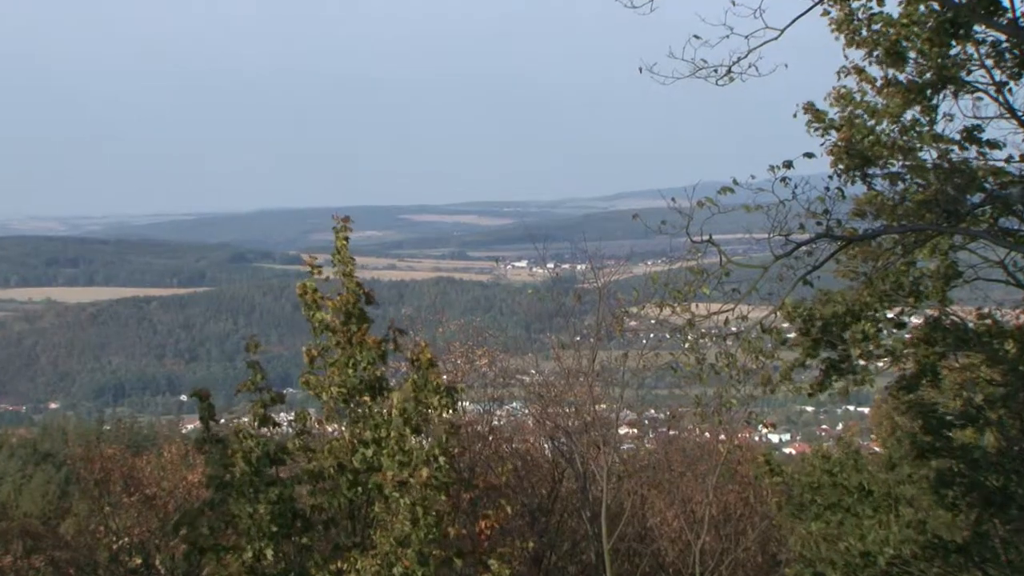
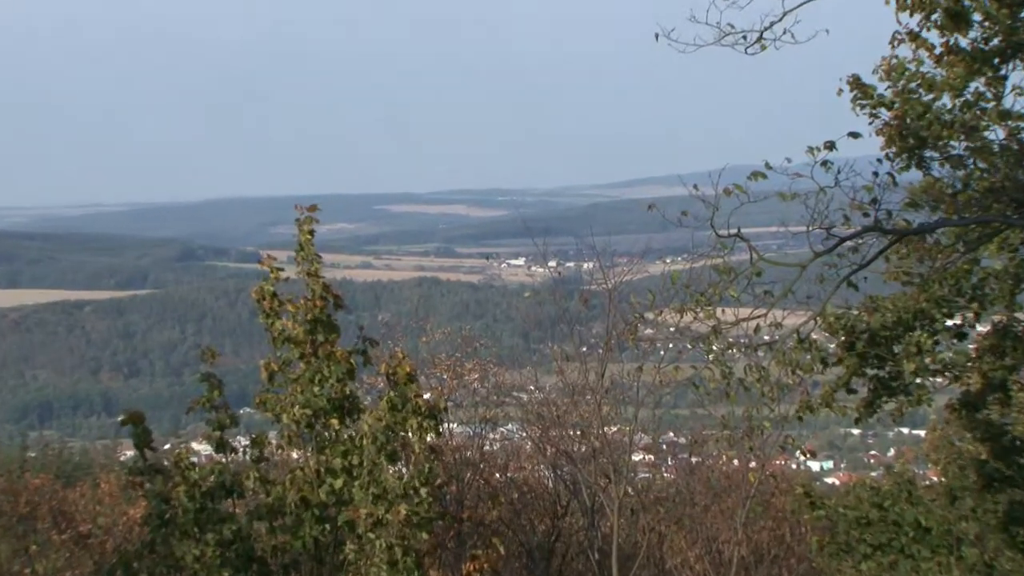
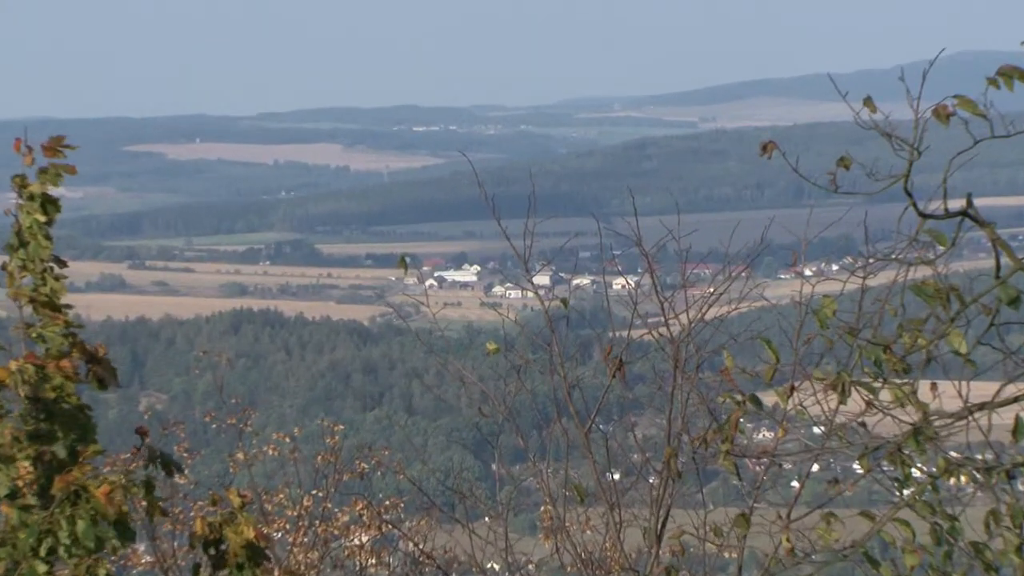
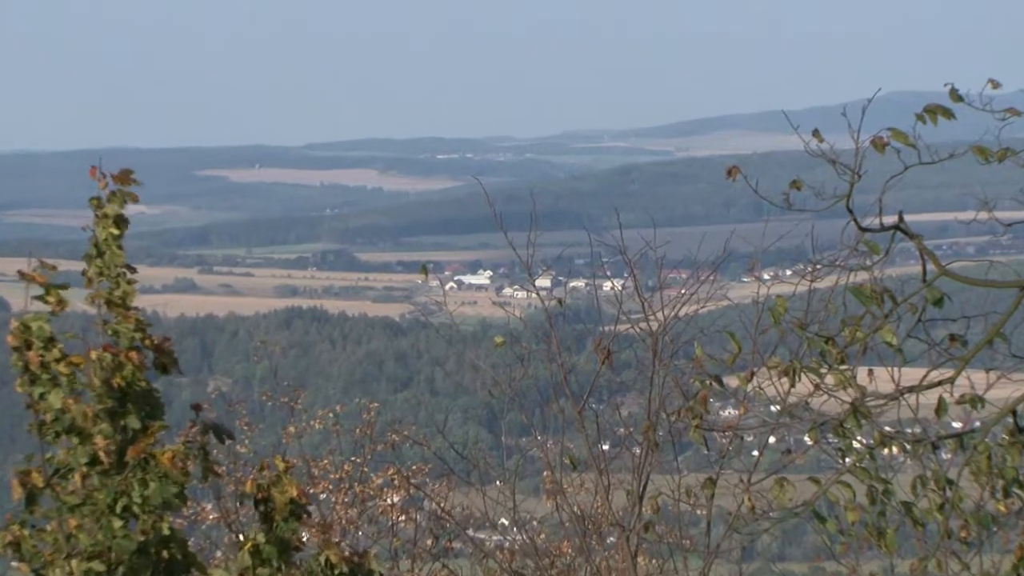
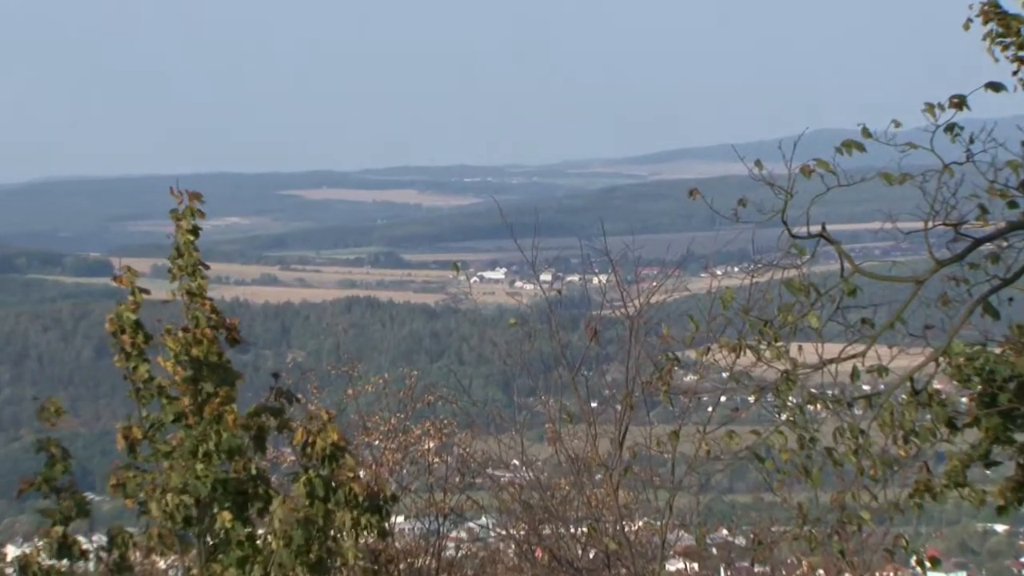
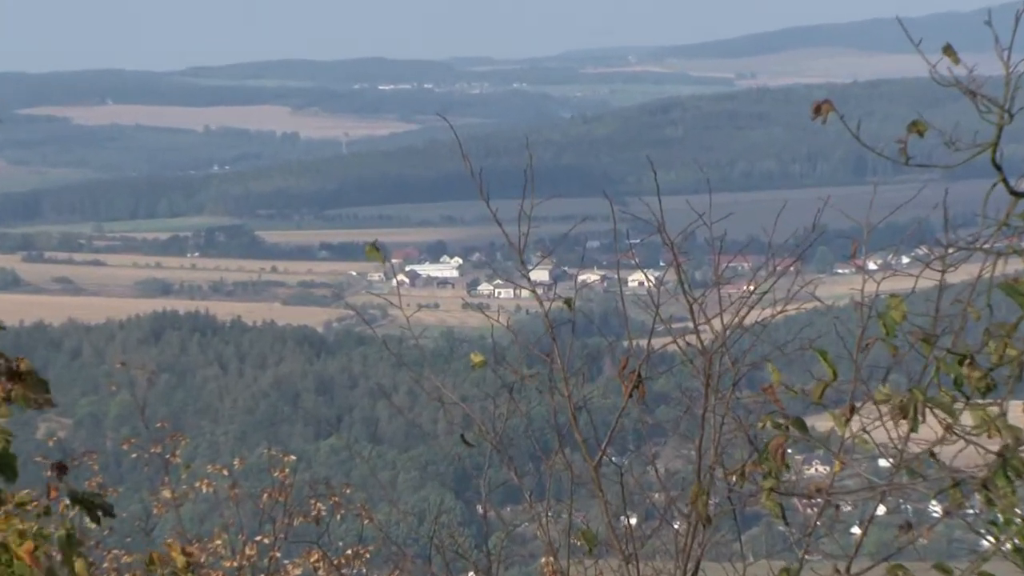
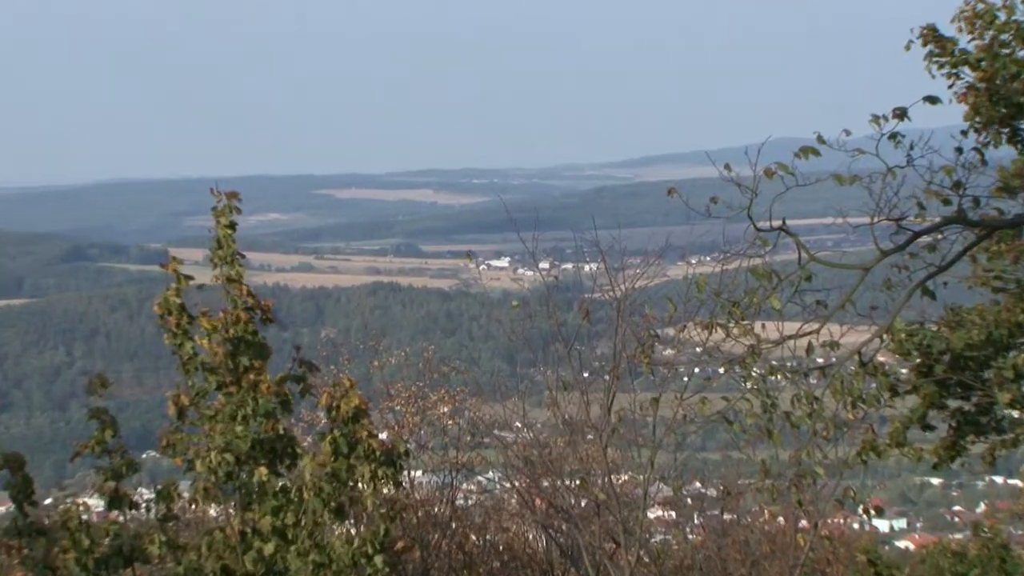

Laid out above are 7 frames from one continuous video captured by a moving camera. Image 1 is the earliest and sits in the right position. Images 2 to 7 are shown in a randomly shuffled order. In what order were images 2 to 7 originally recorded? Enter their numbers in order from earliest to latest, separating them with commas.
2, 7, 5, 4, 3, 6
